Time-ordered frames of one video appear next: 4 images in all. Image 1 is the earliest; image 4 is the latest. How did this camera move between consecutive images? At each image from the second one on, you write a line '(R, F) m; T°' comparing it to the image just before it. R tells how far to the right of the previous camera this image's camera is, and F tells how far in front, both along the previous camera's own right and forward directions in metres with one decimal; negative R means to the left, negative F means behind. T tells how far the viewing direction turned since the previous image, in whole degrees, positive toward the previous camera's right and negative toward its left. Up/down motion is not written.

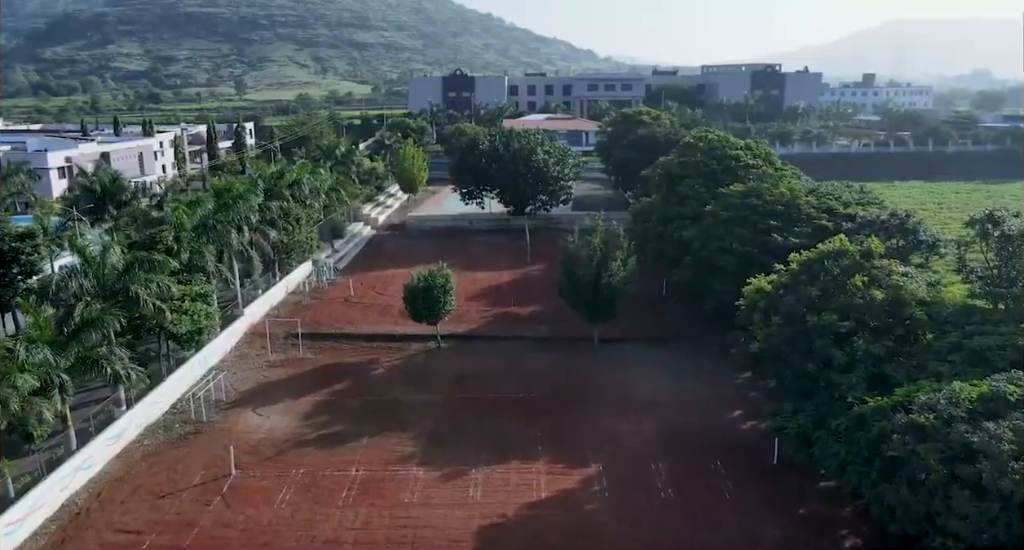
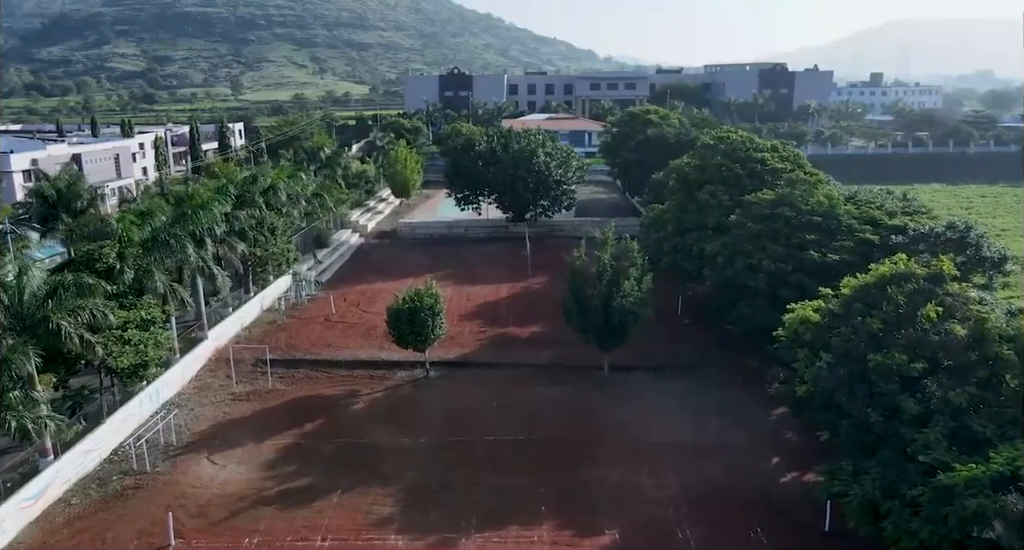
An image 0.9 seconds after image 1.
(0.0, +2.8) m; 0°
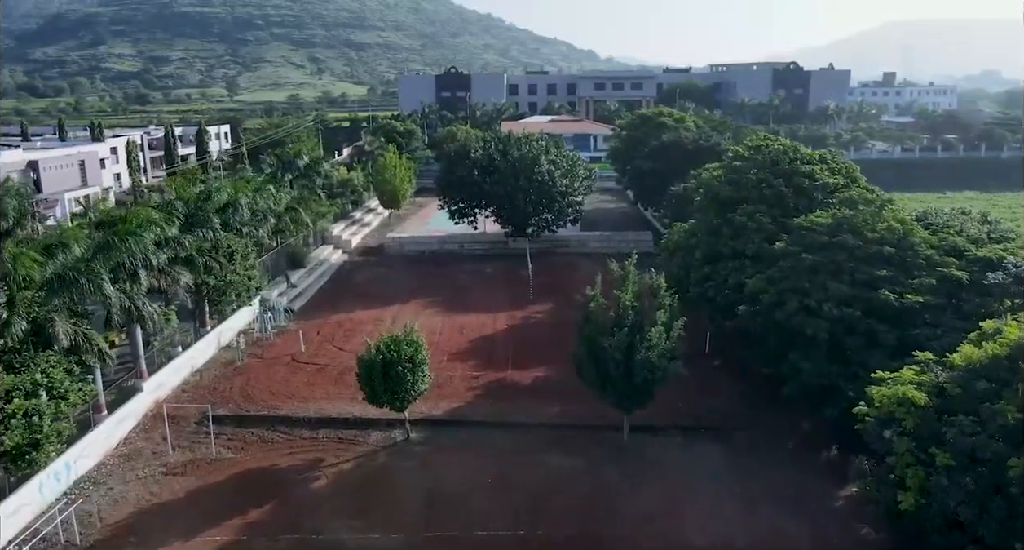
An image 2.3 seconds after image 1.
(+0.1, +3.7) m; 0°
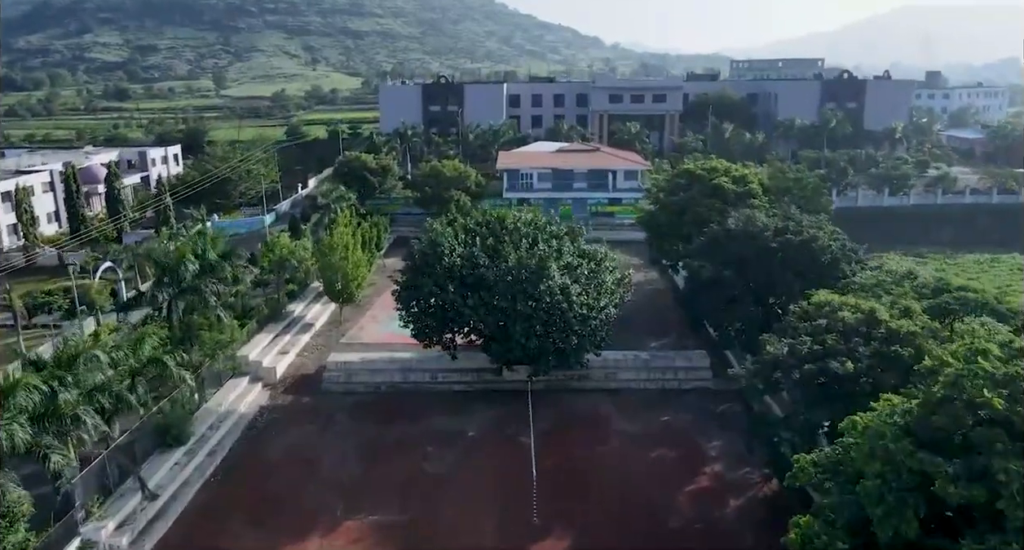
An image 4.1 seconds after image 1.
(+0.3, +10.6) m; 0°
